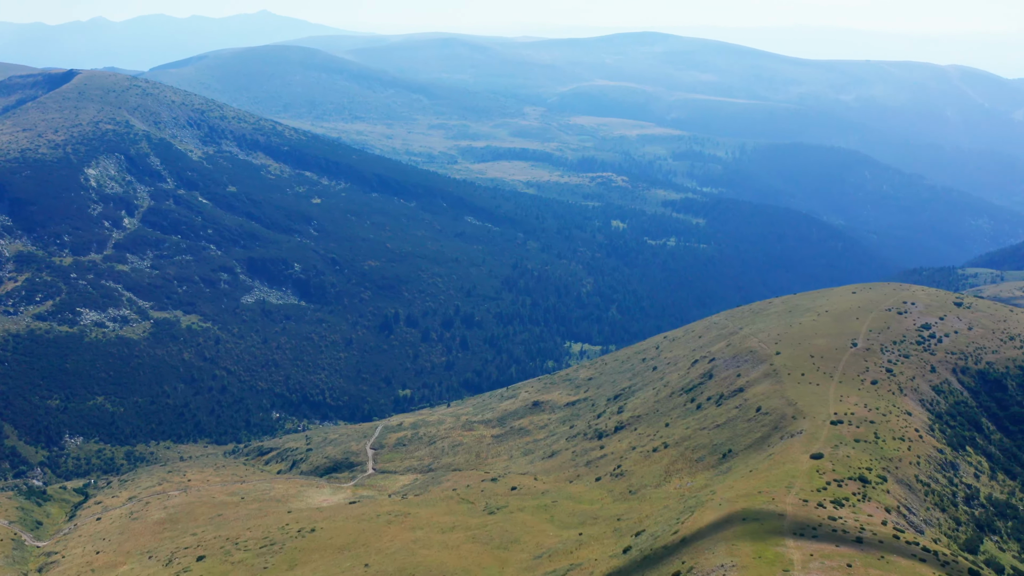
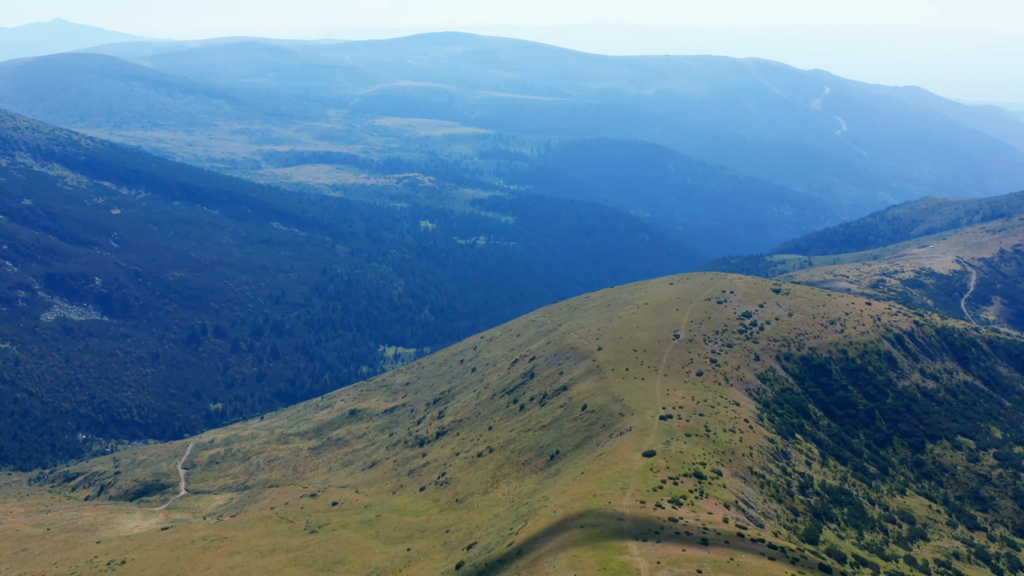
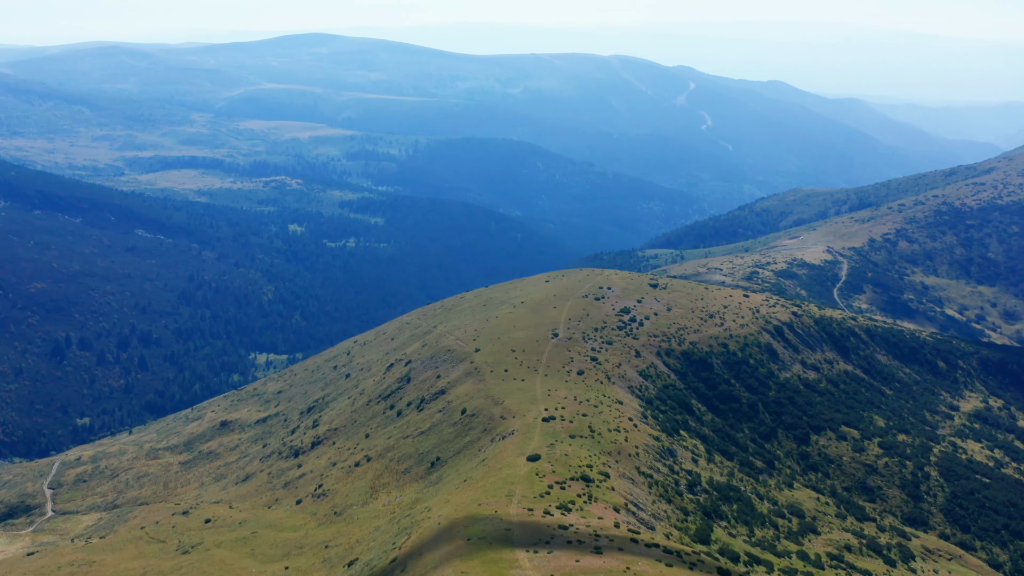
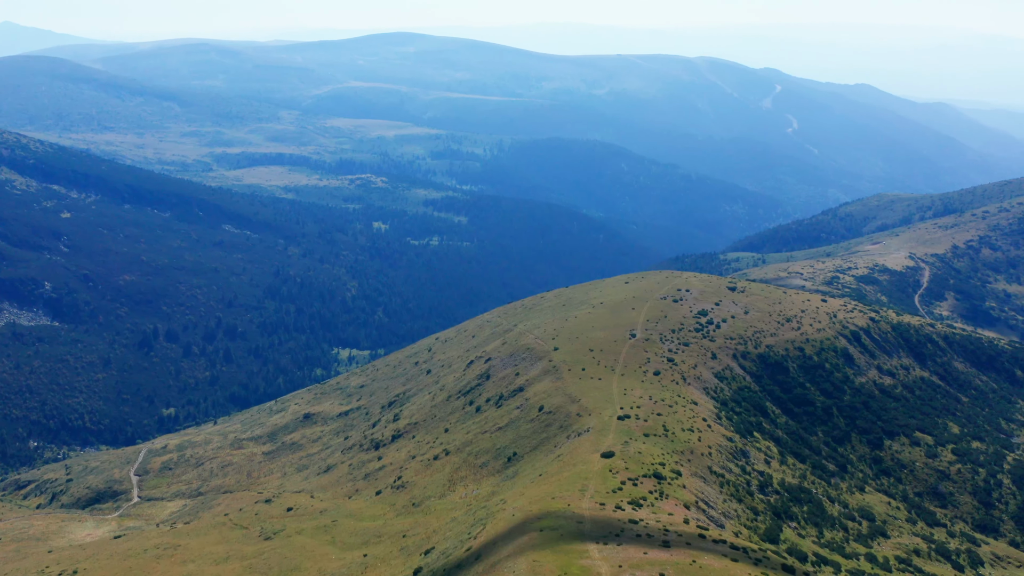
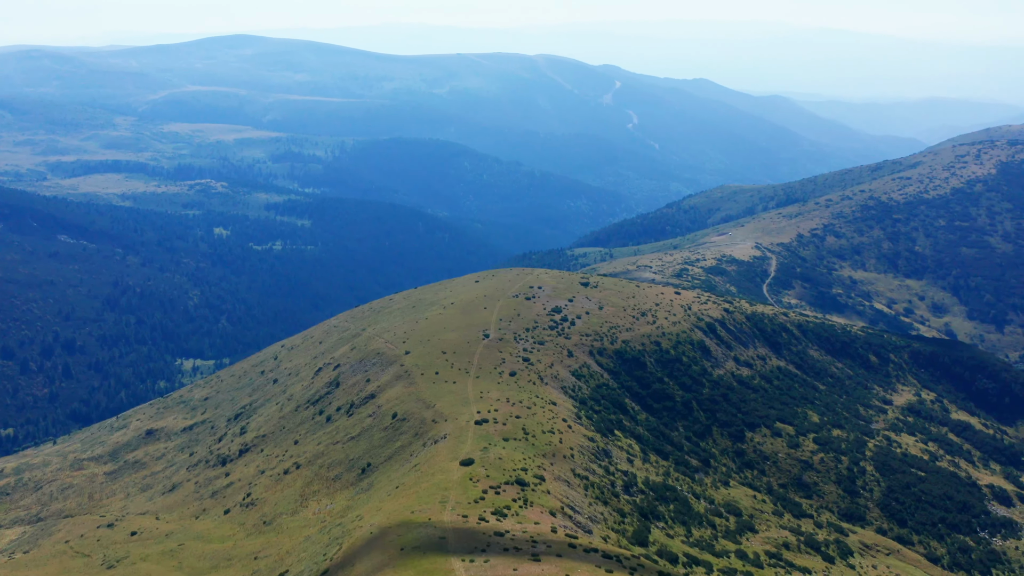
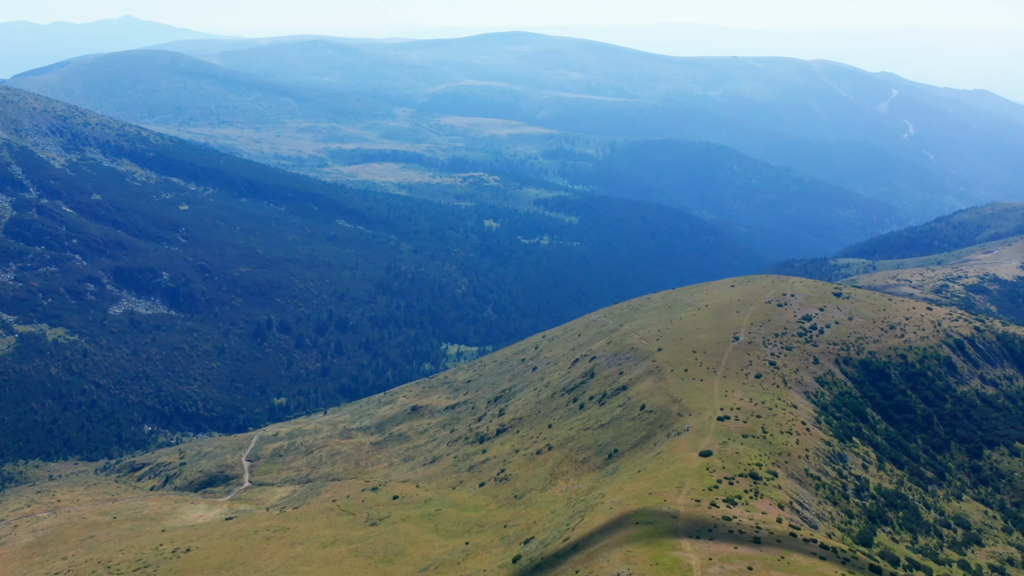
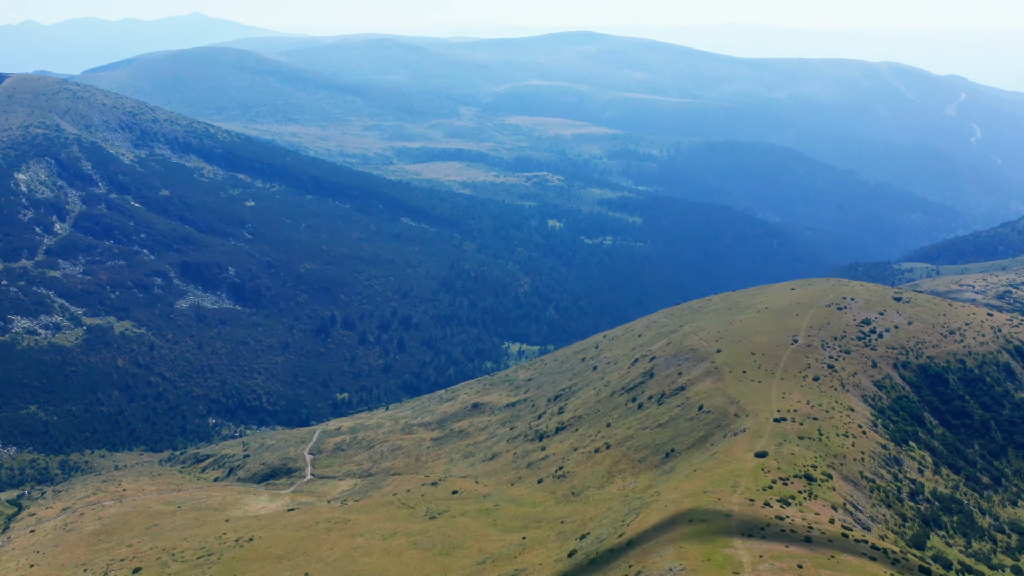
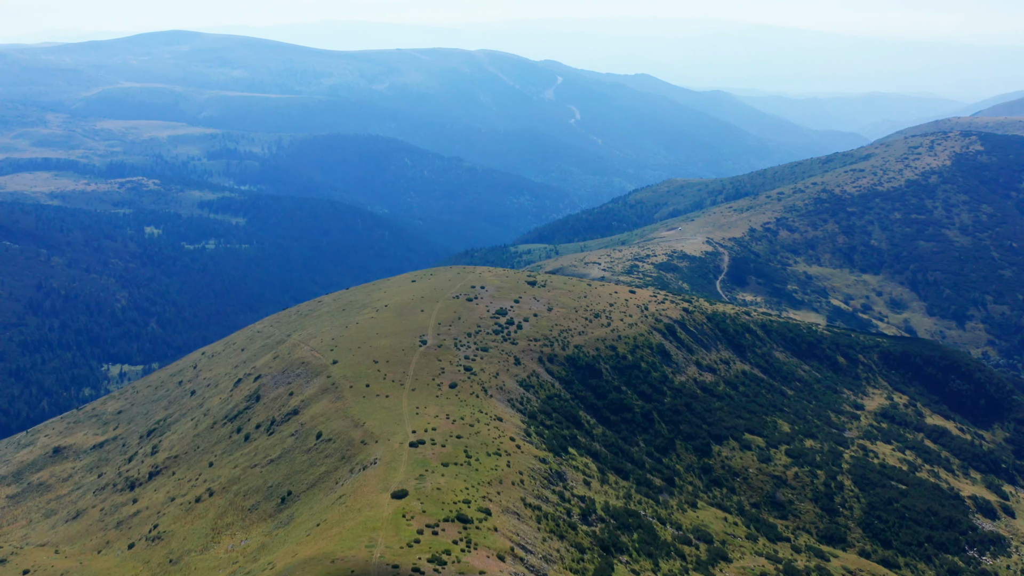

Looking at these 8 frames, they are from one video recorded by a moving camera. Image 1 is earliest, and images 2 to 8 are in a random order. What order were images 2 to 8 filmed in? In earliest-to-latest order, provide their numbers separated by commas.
7, 6, 2, 4, 3, 5, 8
